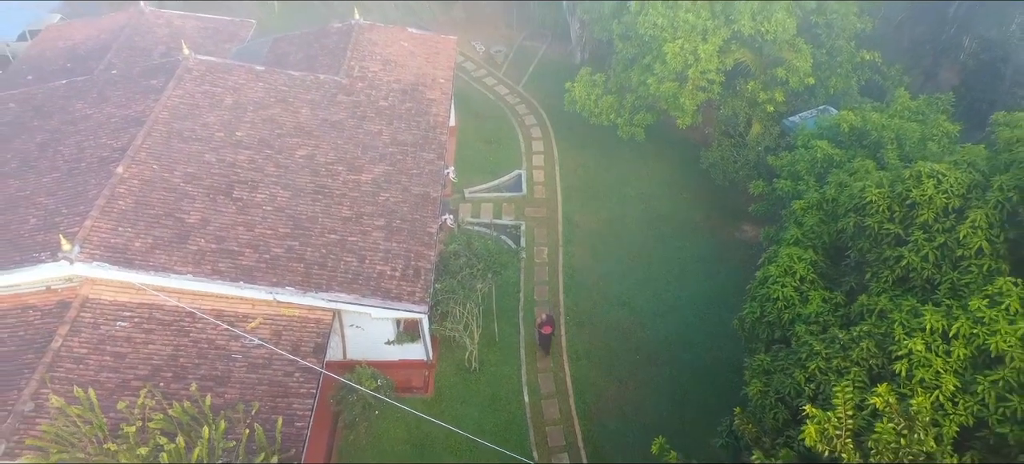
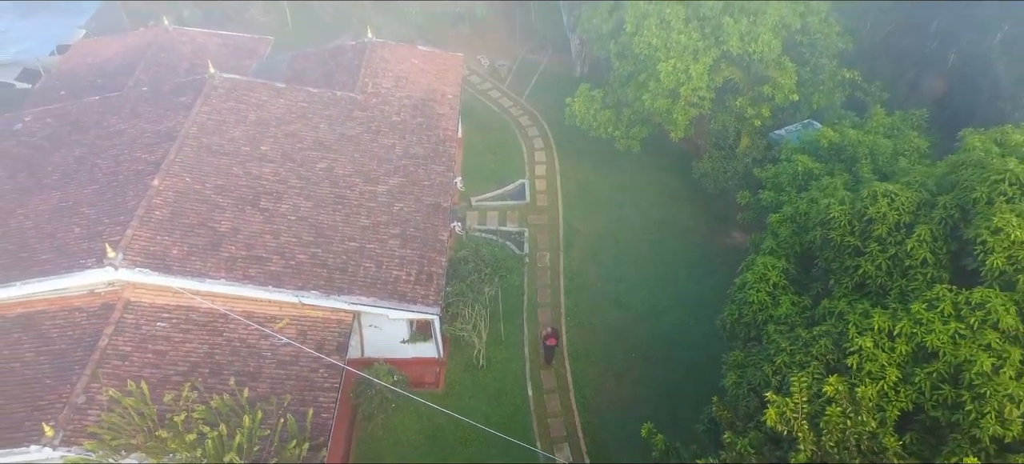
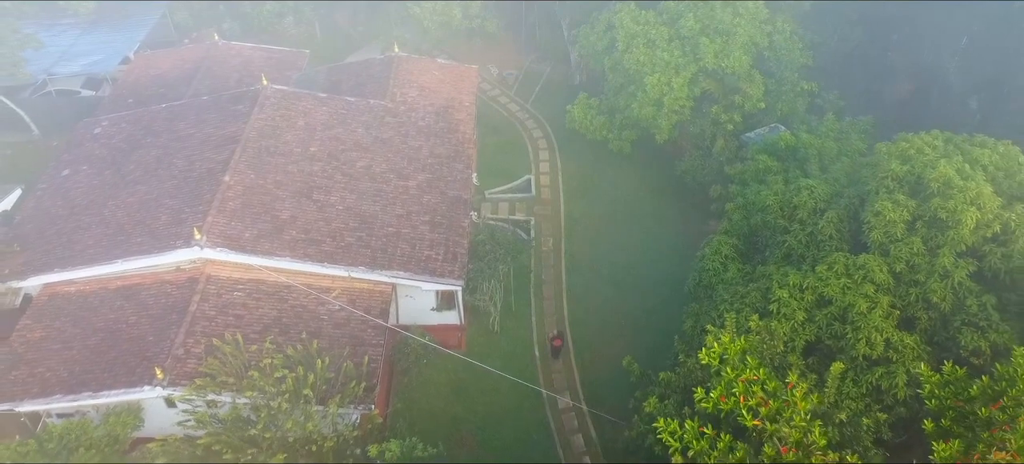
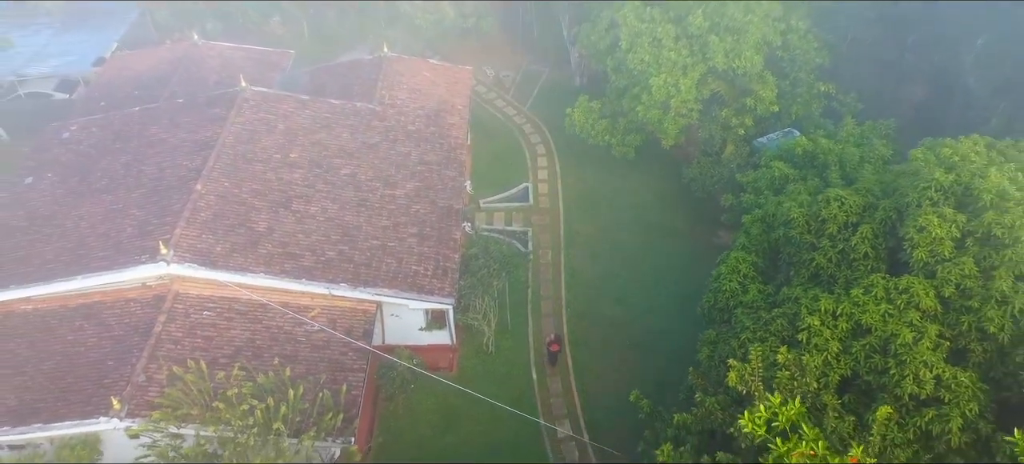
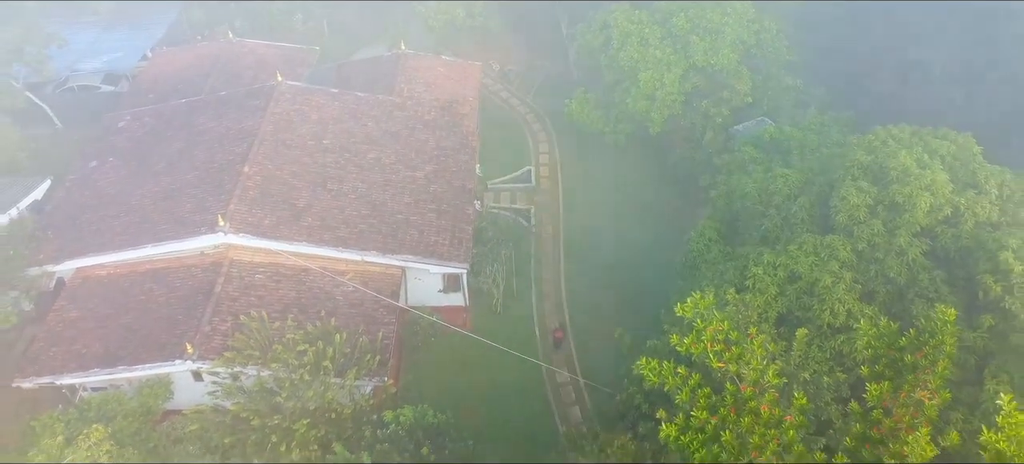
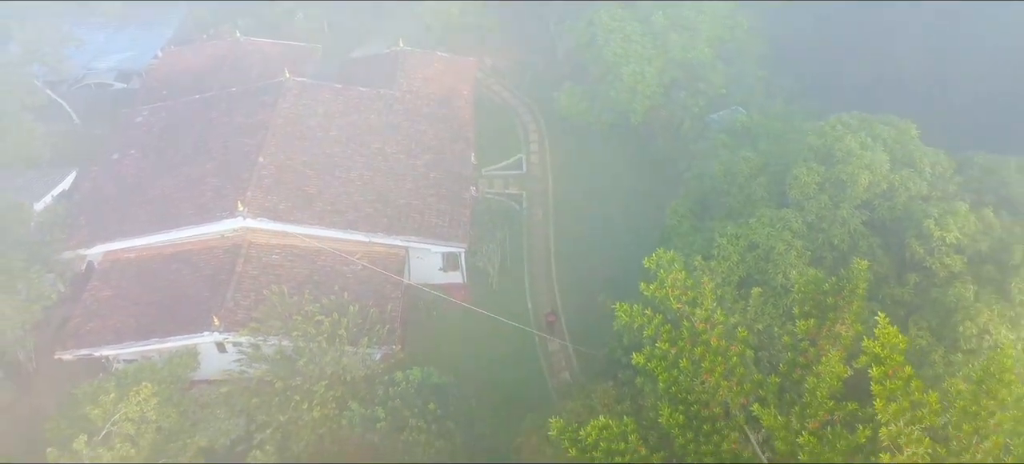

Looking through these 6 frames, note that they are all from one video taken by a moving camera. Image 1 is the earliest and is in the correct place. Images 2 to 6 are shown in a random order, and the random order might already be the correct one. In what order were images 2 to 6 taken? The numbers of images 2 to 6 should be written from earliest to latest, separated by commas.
2, 4, 3, 5, 6
